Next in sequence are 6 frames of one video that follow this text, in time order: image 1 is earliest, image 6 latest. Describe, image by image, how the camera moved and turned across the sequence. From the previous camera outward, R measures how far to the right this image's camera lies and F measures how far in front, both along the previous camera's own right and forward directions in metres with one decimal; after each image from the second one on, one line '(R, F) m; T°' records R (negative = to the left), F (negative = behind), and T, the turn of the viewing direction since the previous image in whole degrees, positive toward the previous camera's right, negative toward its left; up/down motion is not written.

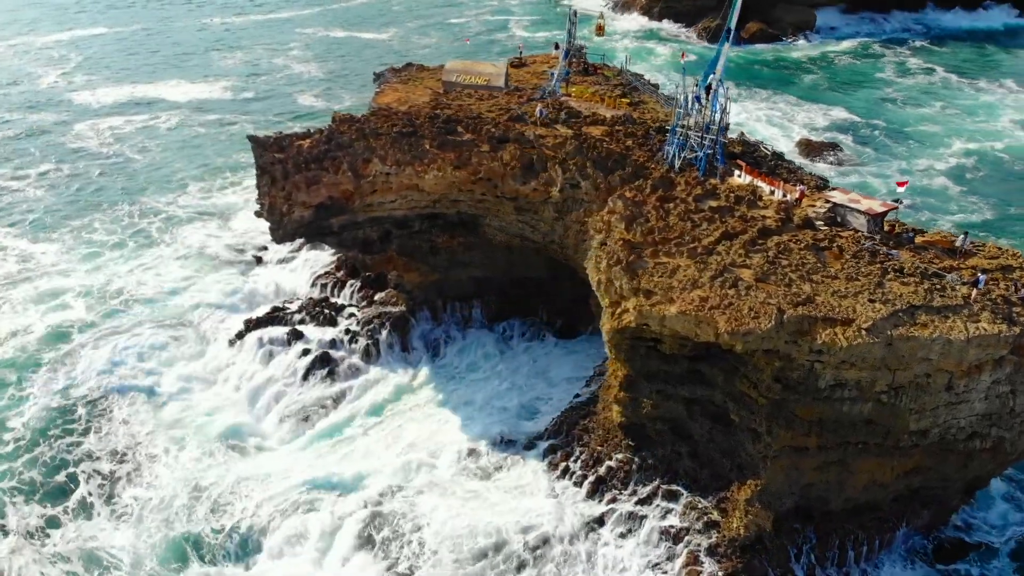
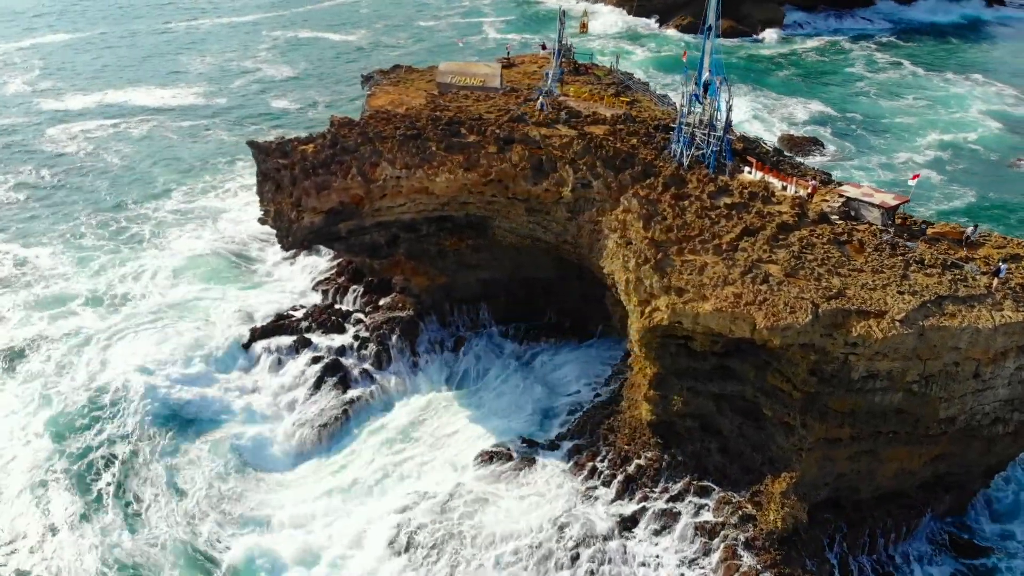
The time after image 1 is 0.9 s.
(-1.4, +0.1) m; +3°
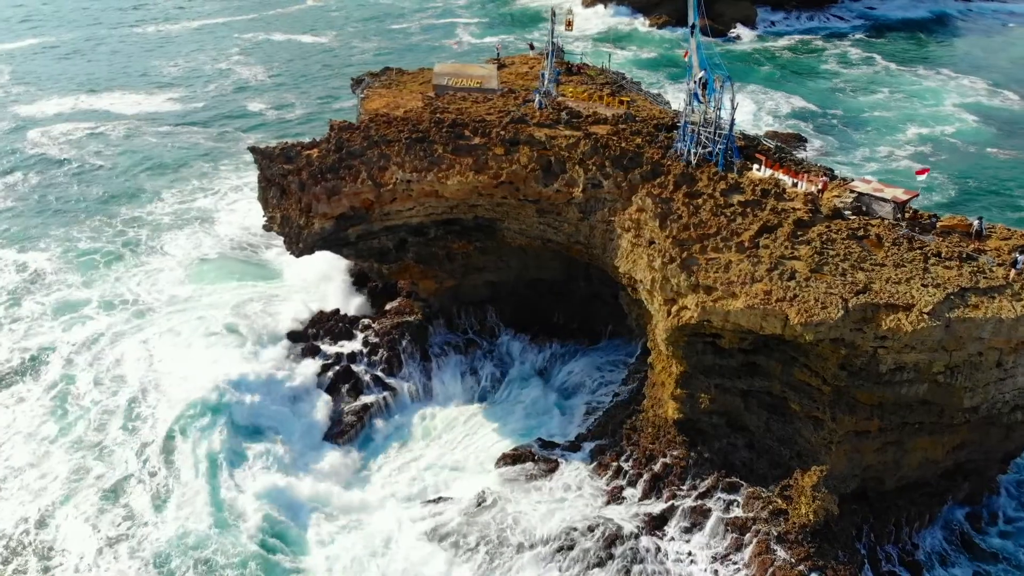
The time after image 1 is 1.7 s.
(-1.3, +0.1) m; +2°
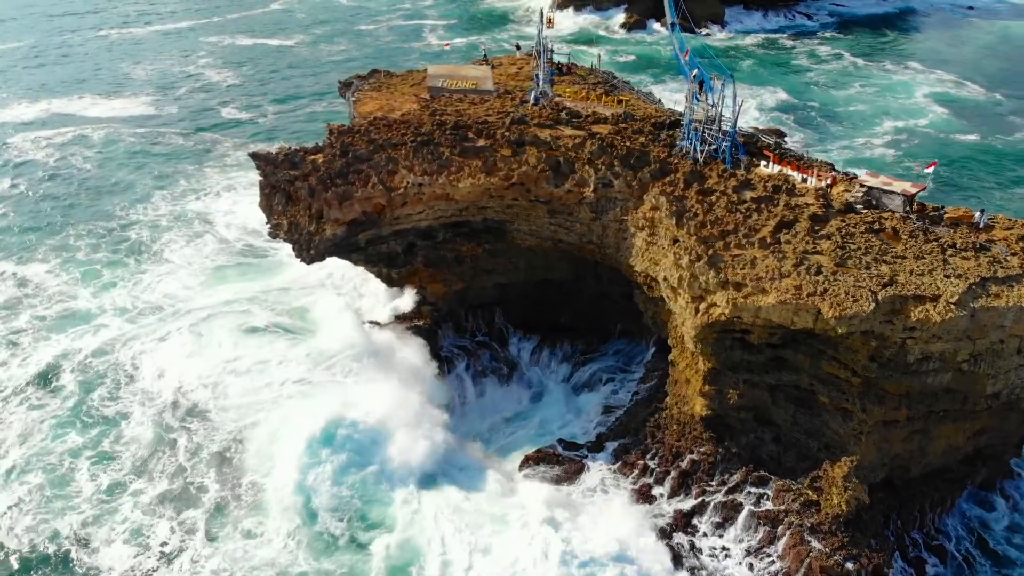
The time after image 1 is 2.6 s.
(-1.4, +0.1) m; +3°
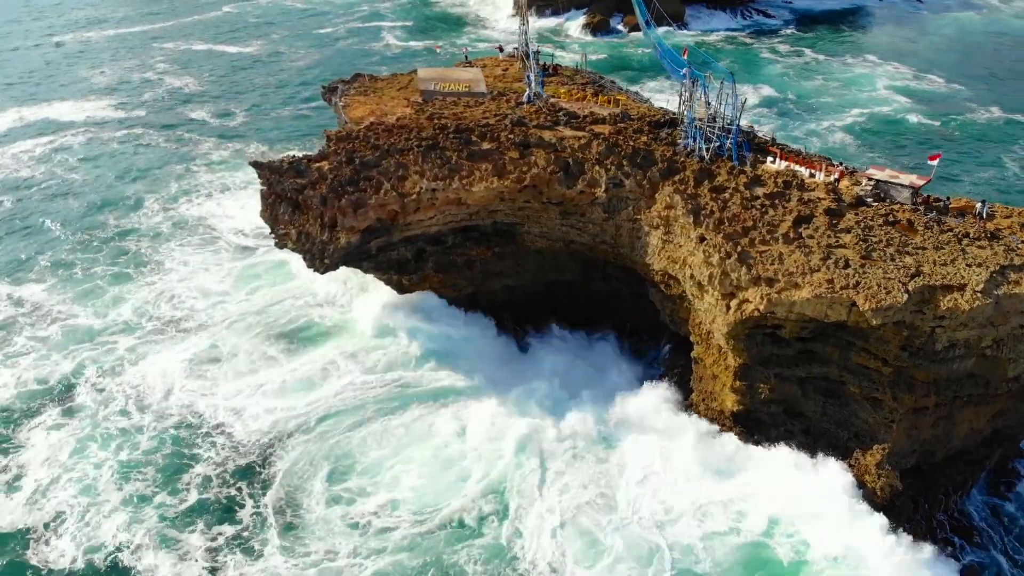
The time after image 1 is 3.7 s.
(-1.7, +0.1) m; +3°
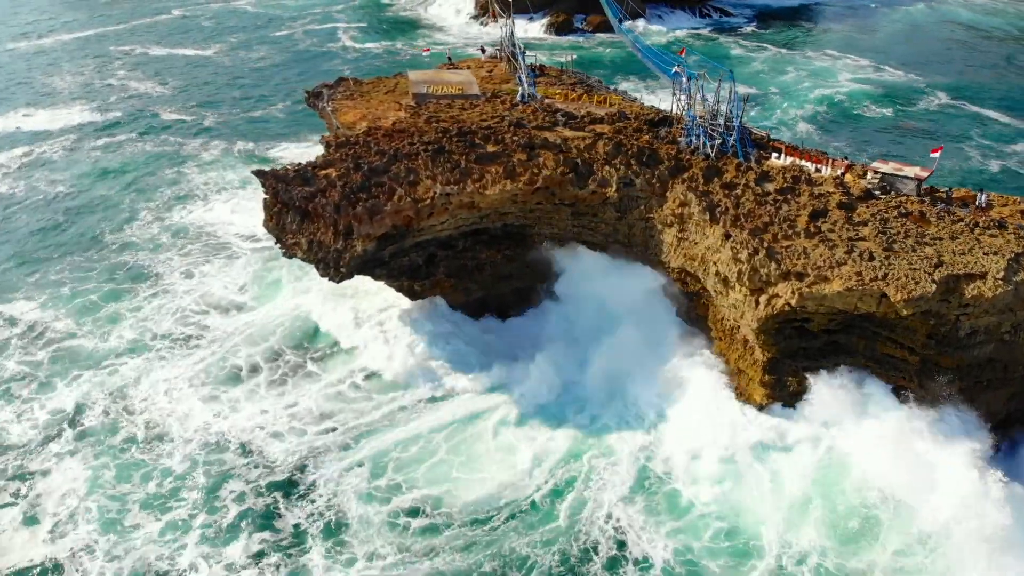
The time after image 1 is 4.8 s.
(-1.7, +0.1) m; +4°
